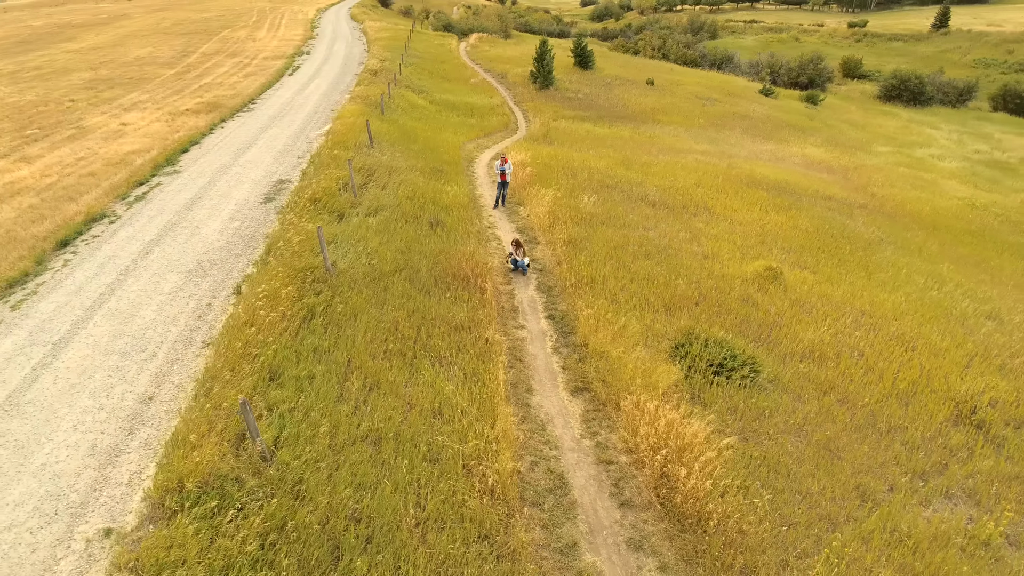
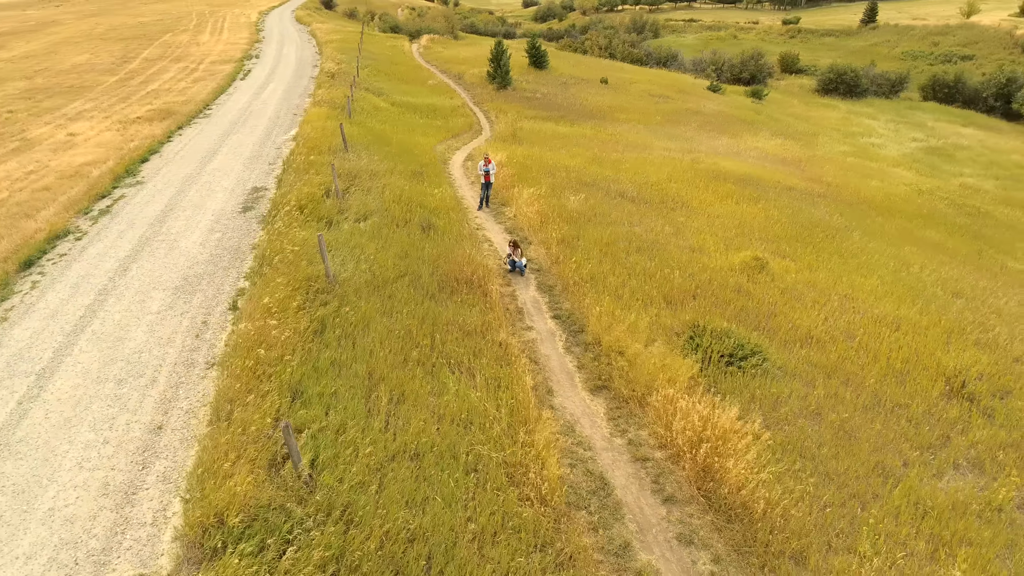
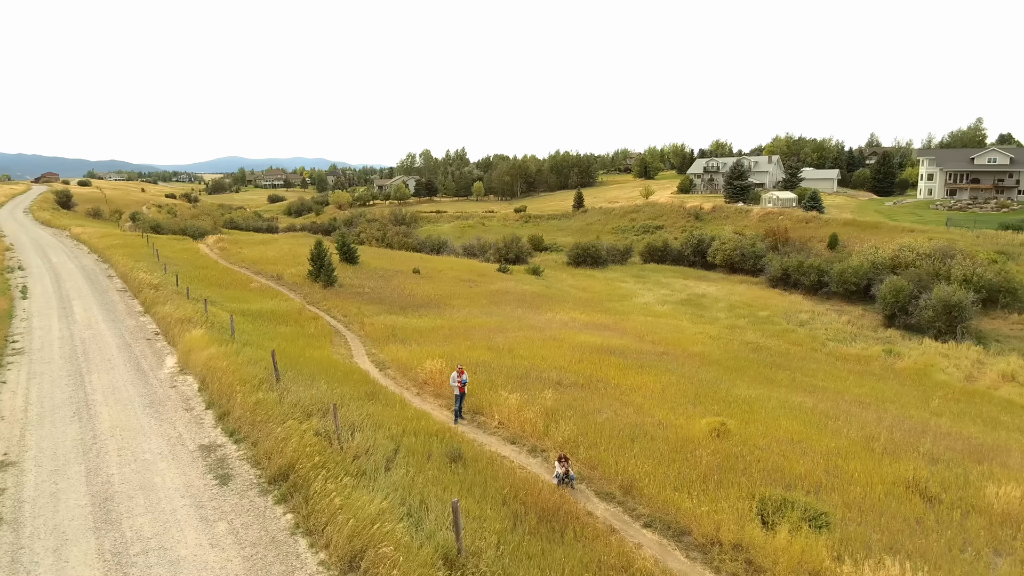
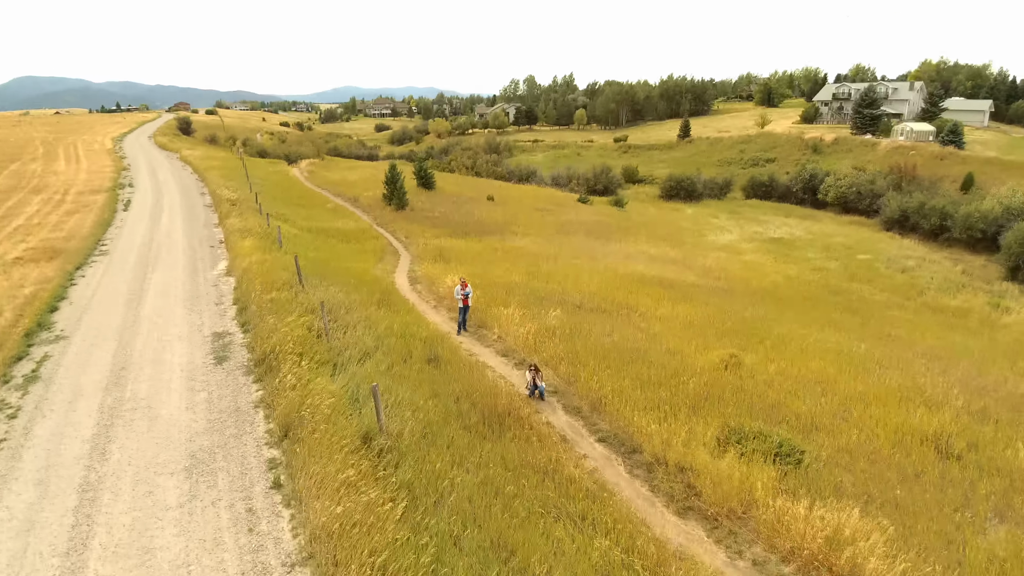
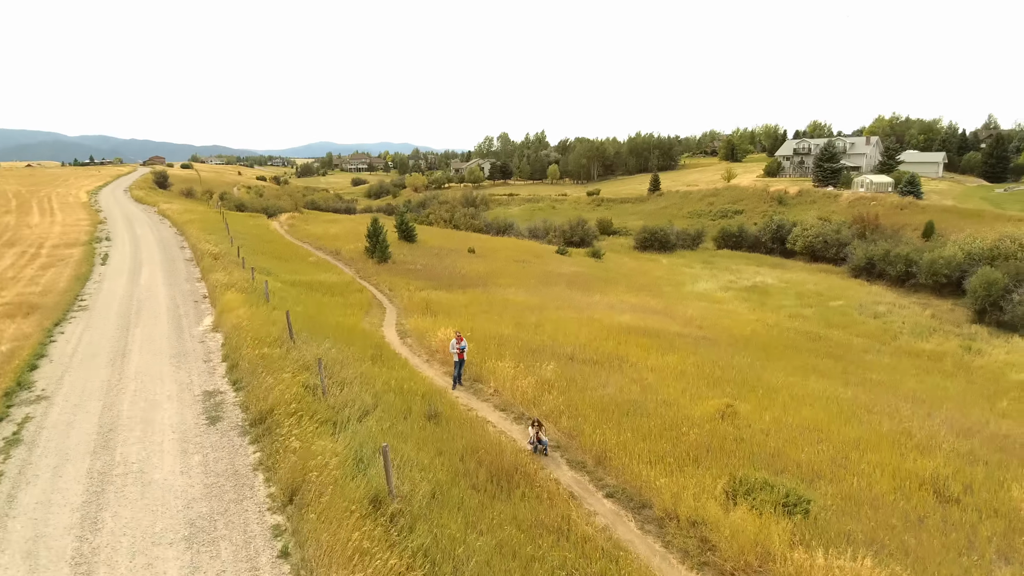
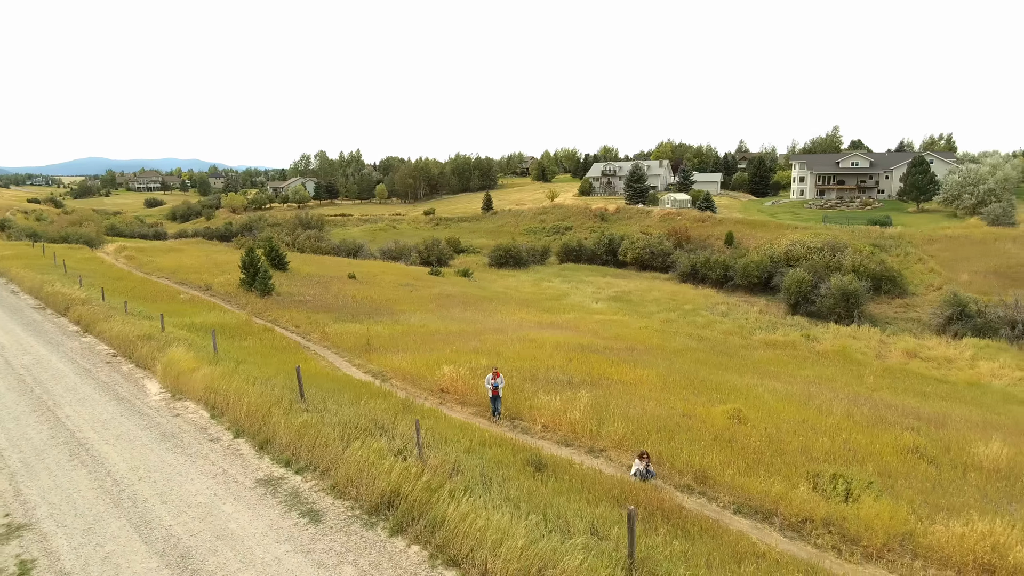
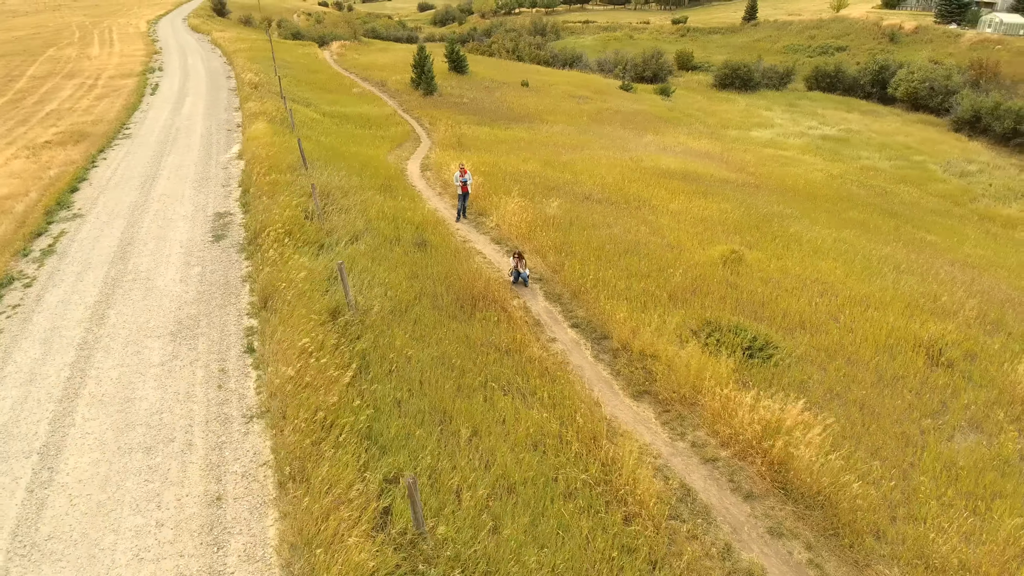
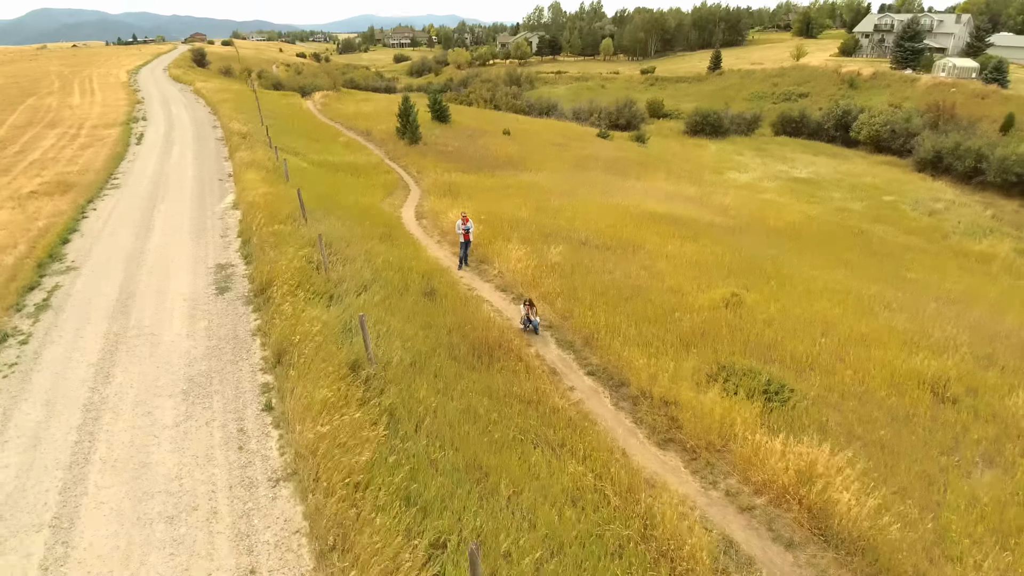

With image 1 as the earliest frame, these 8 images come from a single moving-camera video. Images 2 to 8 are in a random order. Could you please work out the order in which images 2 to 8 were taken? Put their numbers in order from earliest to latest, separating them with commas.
2, 7, 8, 4, 5, 3, 6
